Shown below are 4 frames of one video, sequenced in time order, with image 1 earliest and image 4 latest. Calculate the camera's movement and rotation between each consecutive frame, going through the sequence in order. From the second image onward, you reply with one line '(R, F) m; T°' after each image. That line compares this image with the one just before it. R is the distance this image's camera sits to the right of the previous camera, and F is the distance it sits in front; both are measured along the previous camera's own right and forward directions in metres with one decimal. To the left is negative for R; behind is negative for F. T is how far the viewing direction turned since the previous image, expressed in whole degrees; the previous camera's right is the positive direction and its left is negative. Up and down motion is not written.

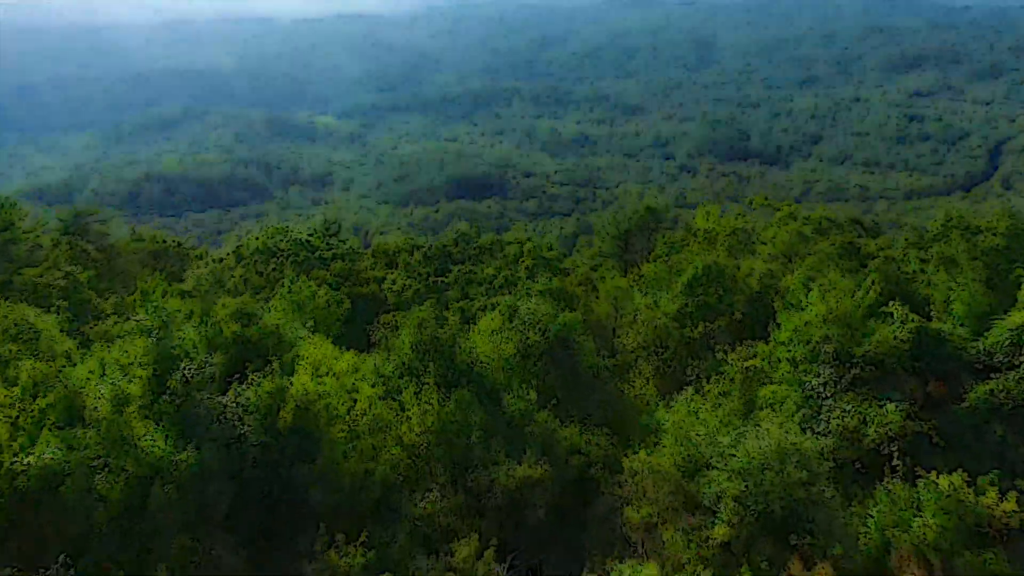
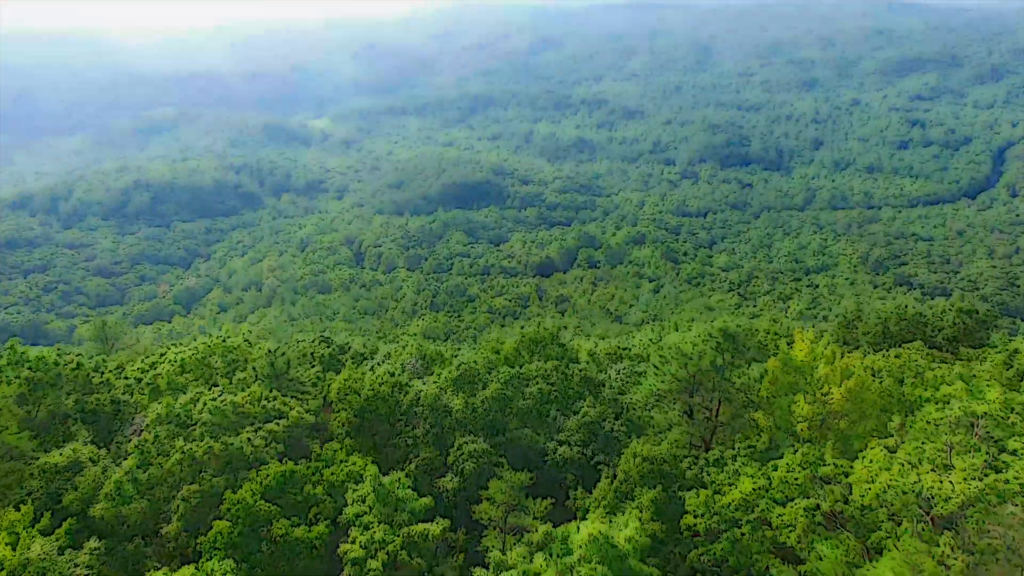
(-0.3, +2.9) m; 0°
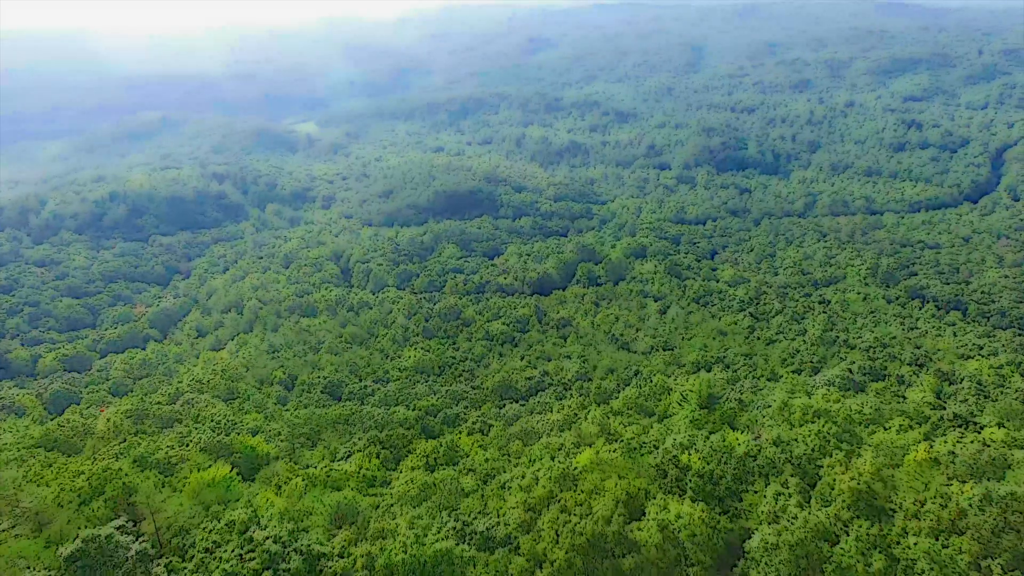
(-0.6, +4.1) m; +1°
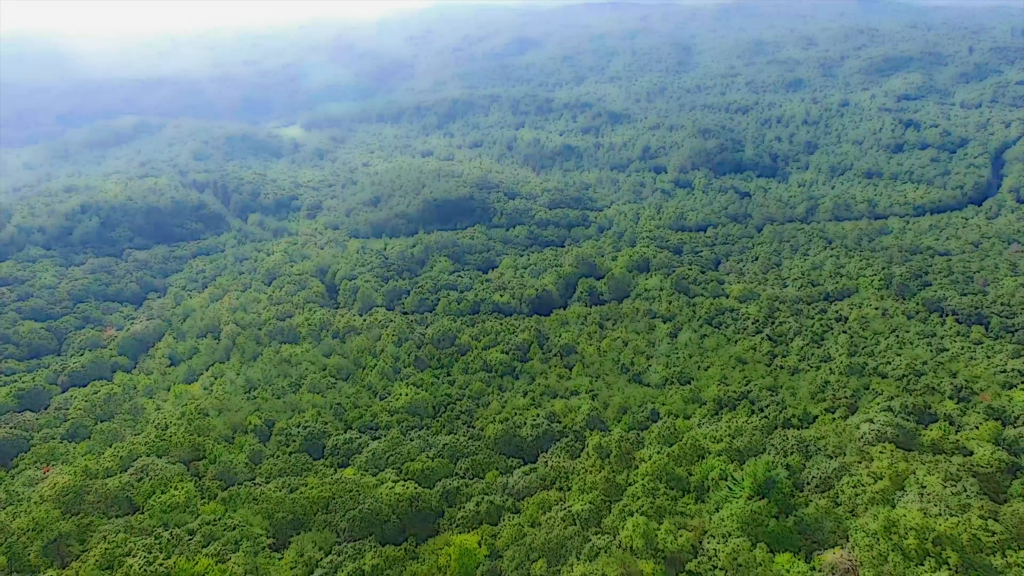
(-0.7, +4.8) m; +1°
